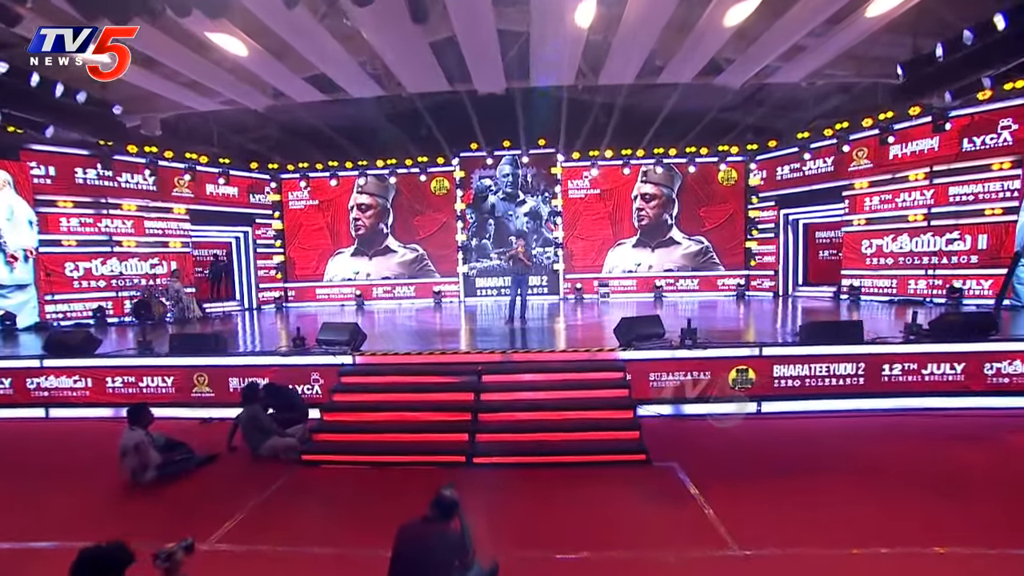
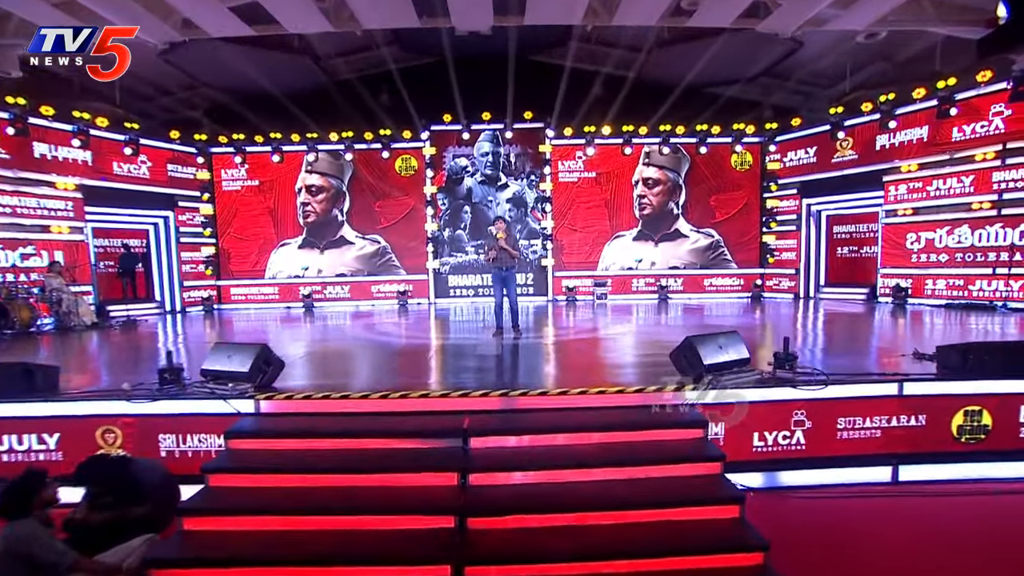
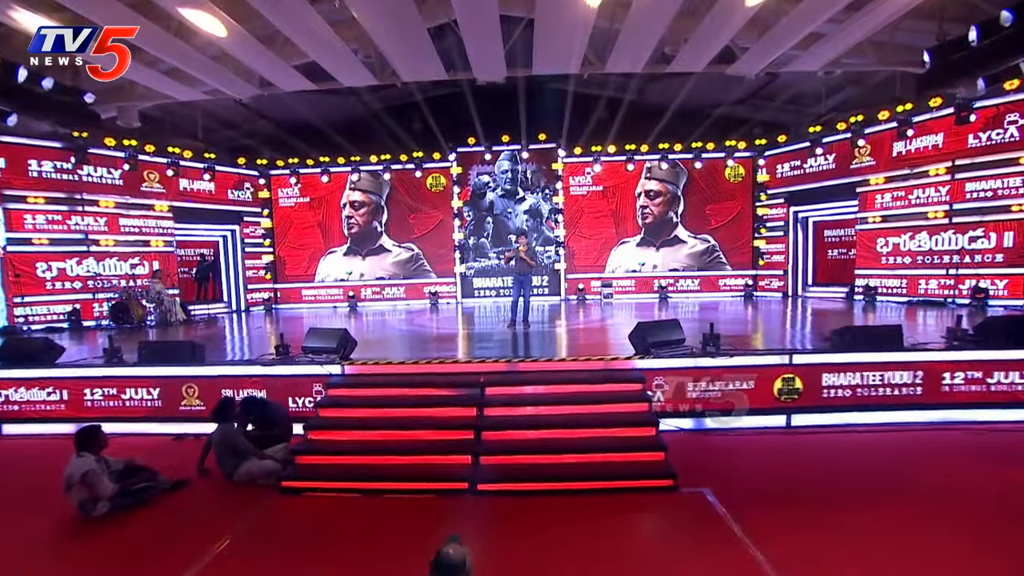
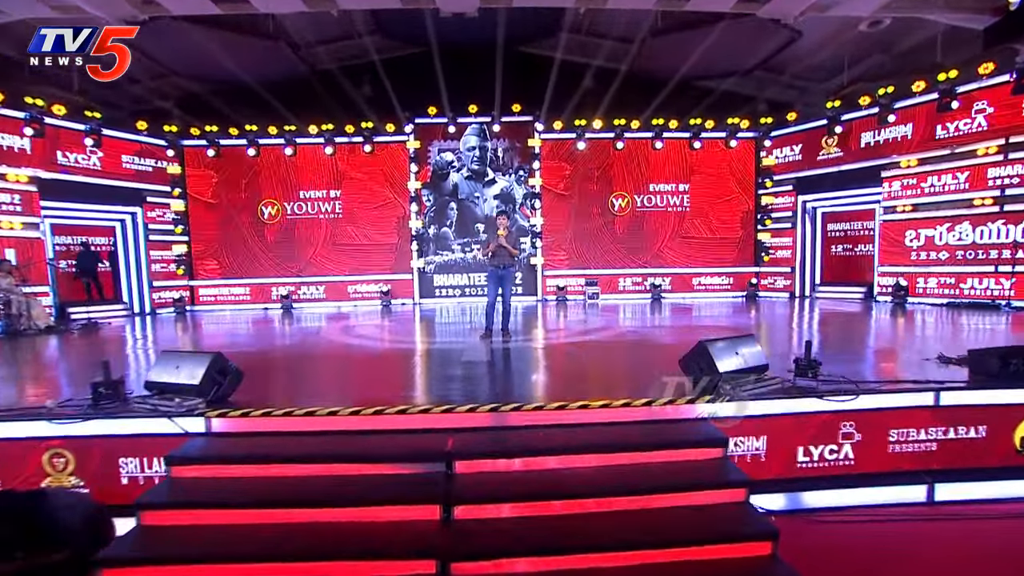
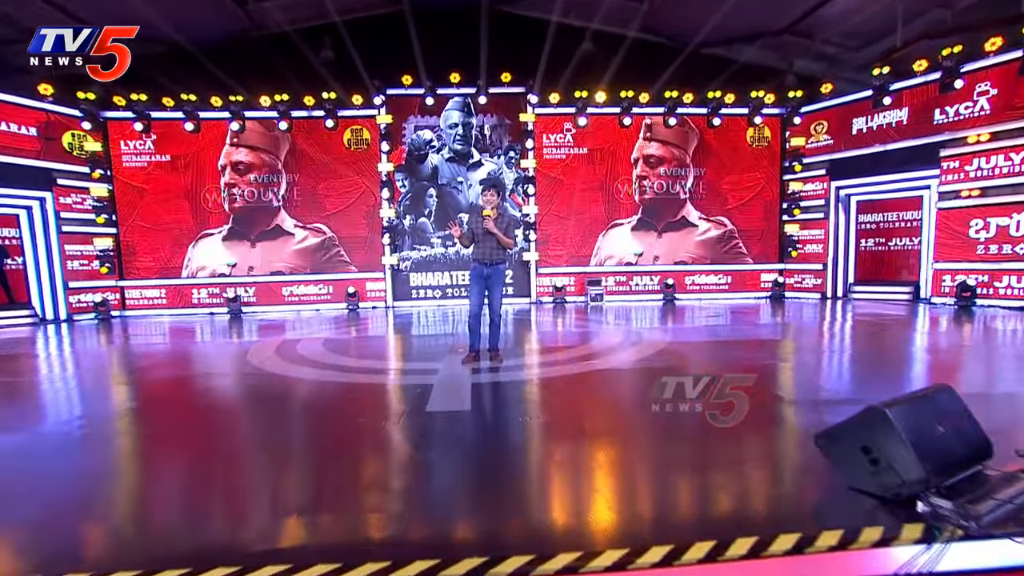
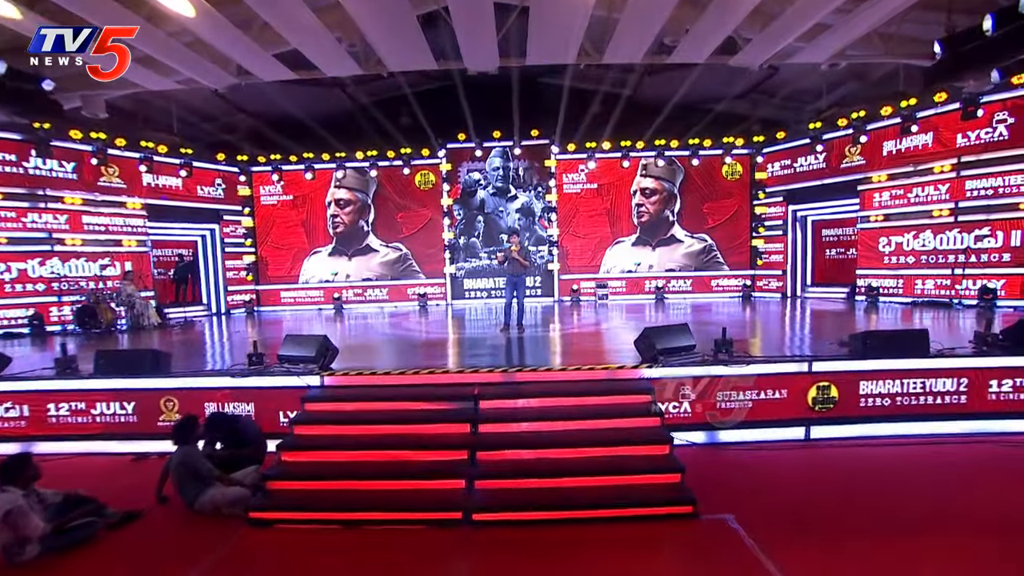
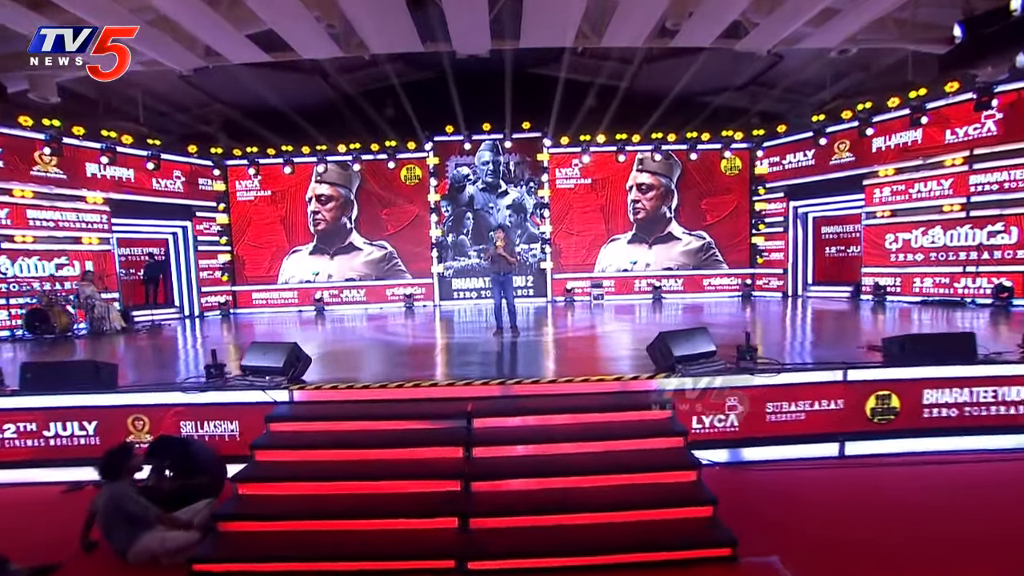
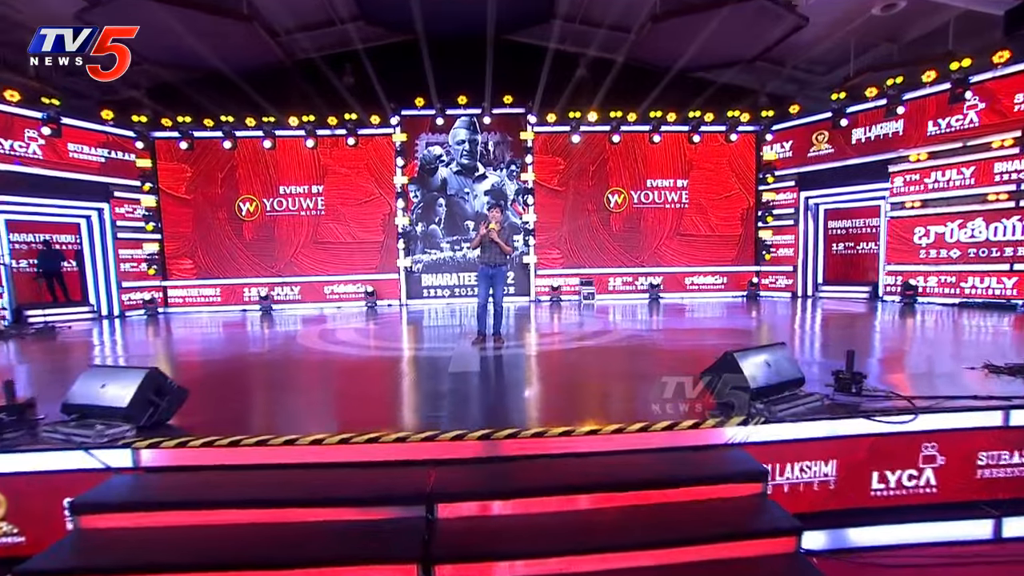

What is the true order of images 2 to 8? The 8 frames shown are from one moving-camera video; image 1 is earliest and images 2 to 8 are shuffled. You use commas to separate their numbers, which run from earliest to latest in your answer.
3, 6, 7, 2, 4, 8, 5
